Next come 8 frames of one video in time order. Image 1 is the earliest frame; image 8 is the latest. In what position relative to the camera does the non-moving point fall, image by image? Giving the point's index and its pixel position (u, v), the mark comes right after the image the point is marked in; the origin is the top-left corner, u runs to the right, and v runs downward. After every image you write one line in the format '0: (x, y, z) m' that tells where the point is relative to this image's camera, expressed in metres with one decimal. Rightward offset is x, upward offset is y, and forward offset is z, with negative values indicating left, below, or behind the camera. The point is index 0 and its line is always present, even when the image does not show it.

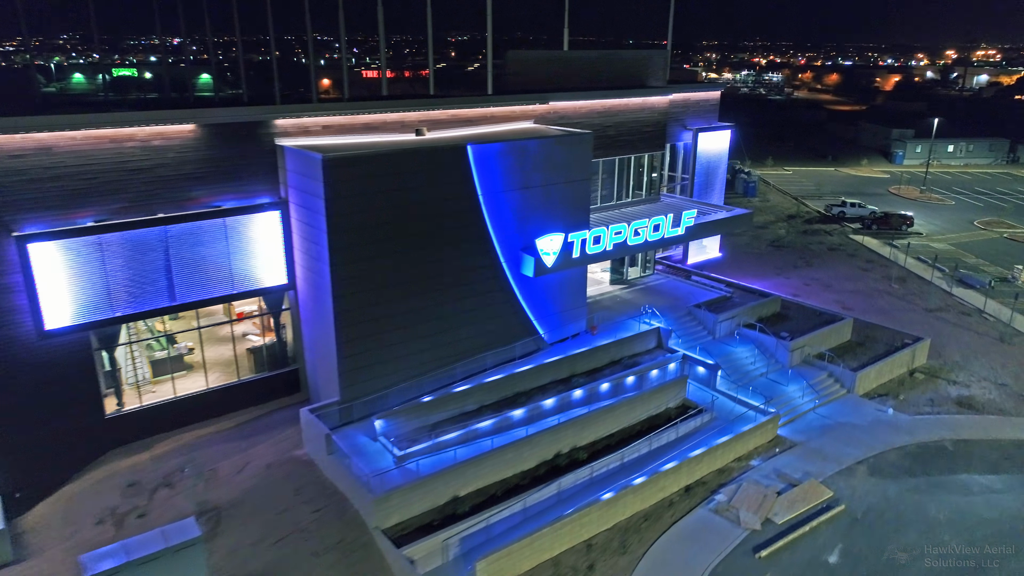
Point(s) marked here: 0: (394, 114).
0: (-3.3, +4.8, +19.9) m
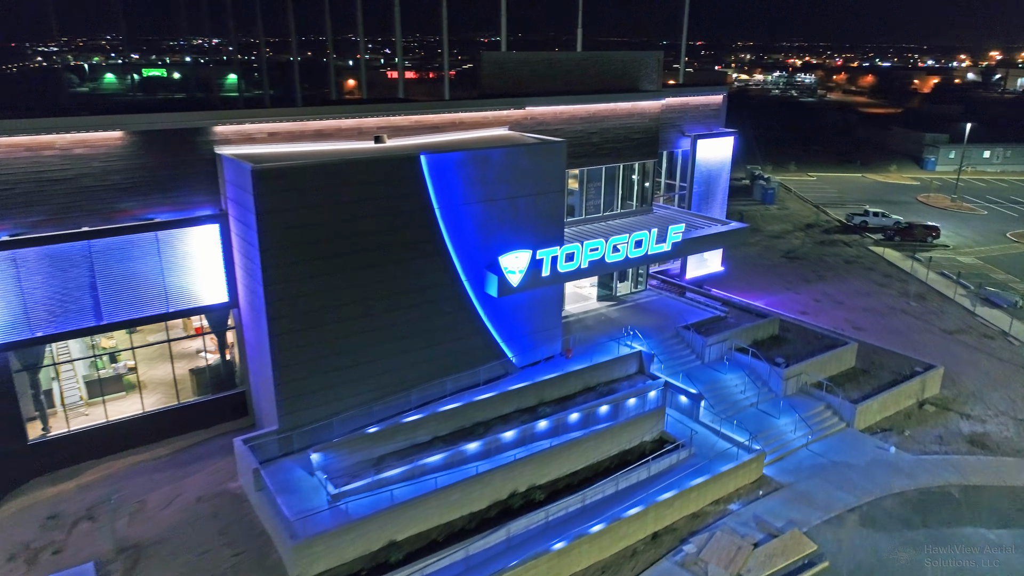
0: (-4.2, +4.4, +18.6) m
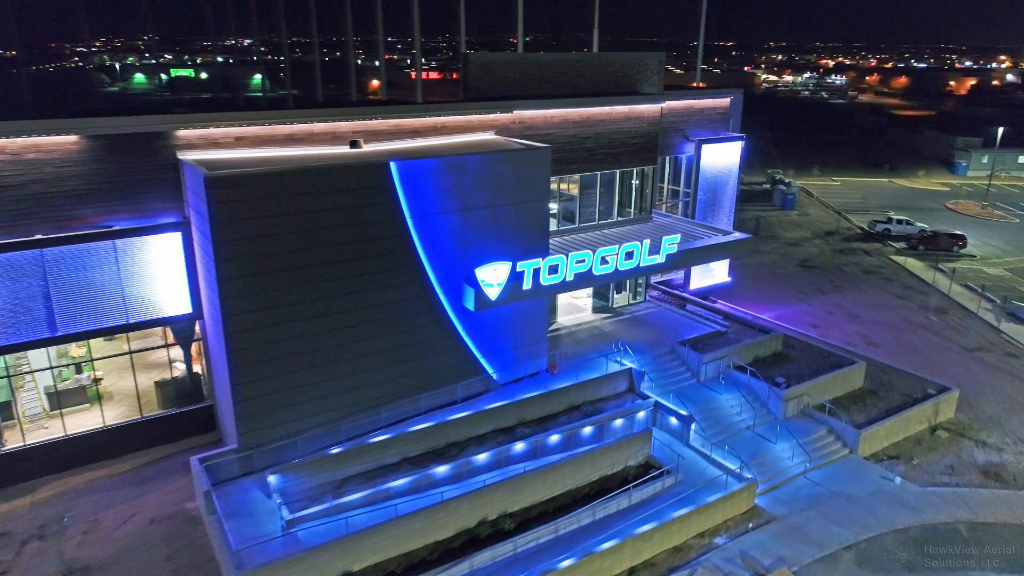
0: (-4.7, +4.1, +17.8) m
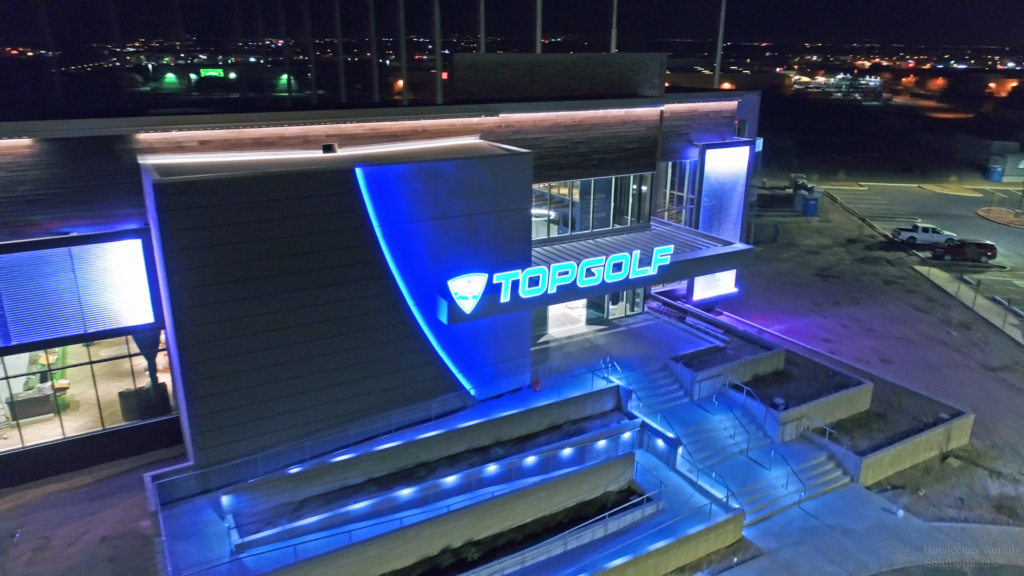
0: (-5.2, +3.8, +17.1) m
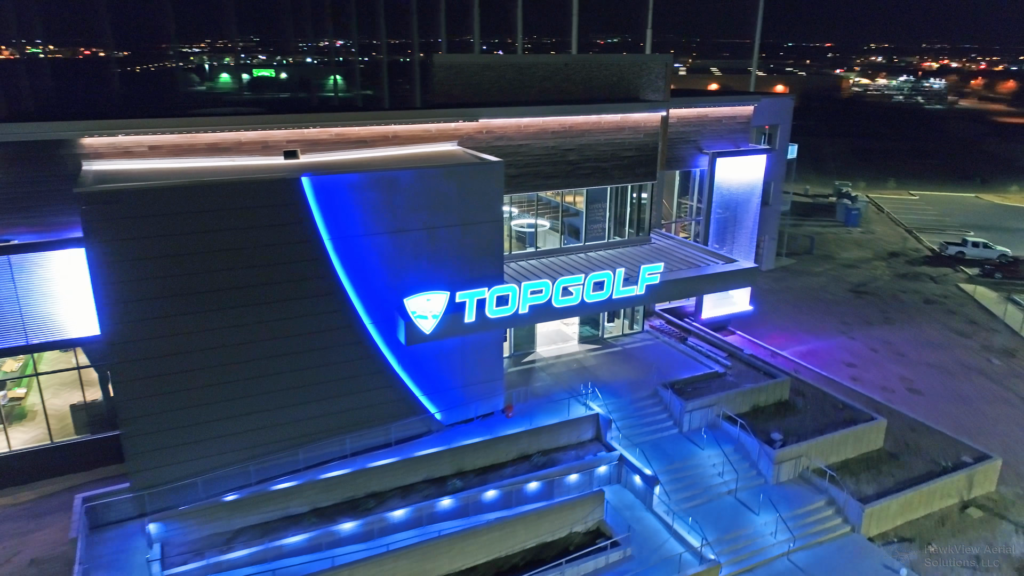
0: (-5.8, +3.5, +16.2) m
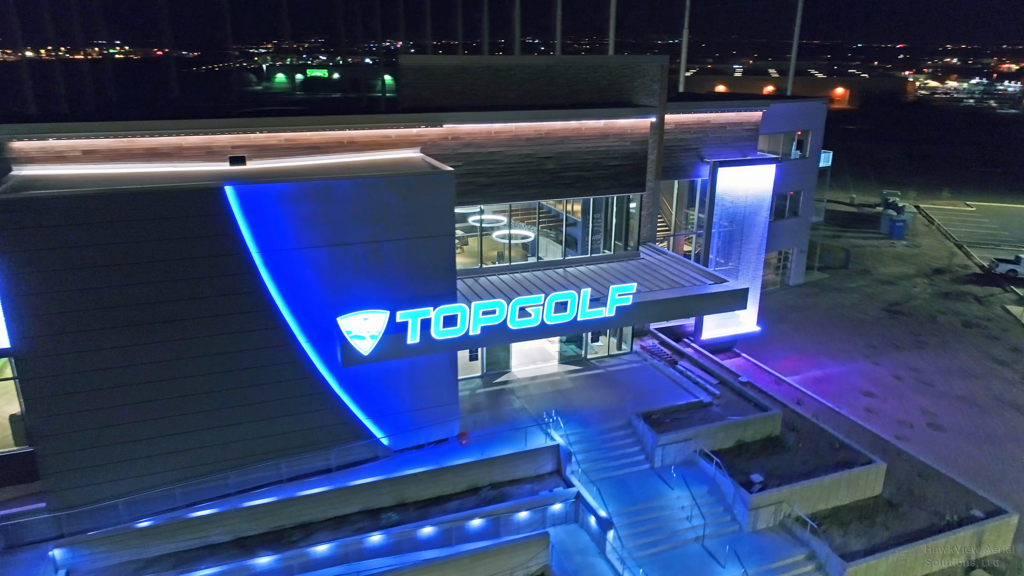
0: (-6.8, +3.3, +15.5) m
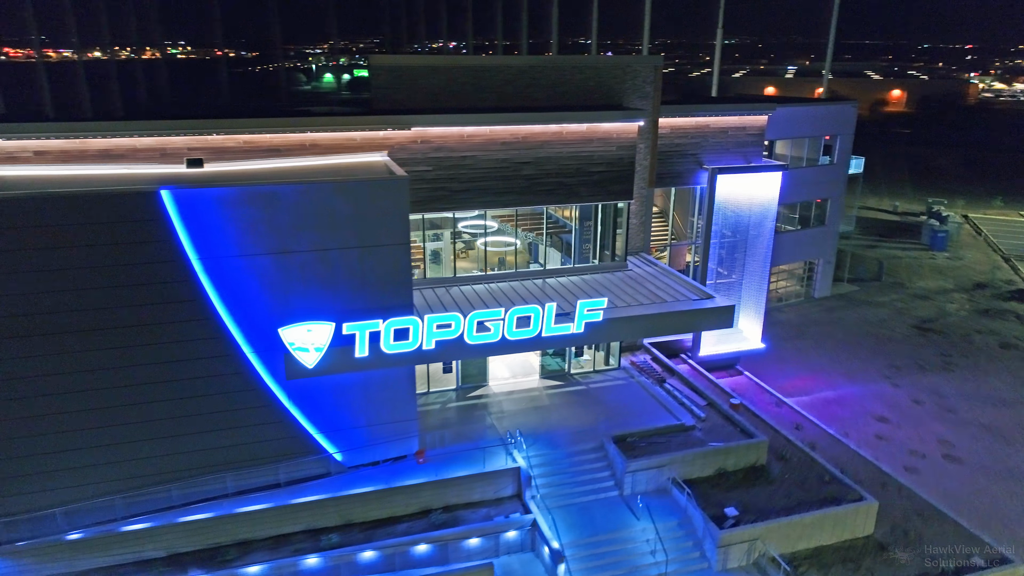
0: (-7.6, +3.1, +15.1) m
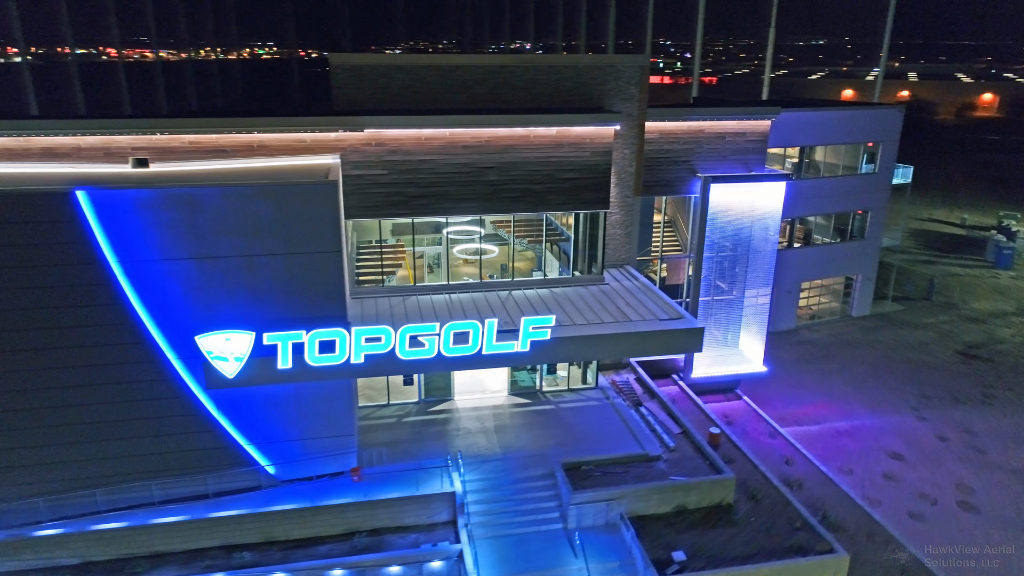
0: (-8.6, +3.1, +14.9) m
